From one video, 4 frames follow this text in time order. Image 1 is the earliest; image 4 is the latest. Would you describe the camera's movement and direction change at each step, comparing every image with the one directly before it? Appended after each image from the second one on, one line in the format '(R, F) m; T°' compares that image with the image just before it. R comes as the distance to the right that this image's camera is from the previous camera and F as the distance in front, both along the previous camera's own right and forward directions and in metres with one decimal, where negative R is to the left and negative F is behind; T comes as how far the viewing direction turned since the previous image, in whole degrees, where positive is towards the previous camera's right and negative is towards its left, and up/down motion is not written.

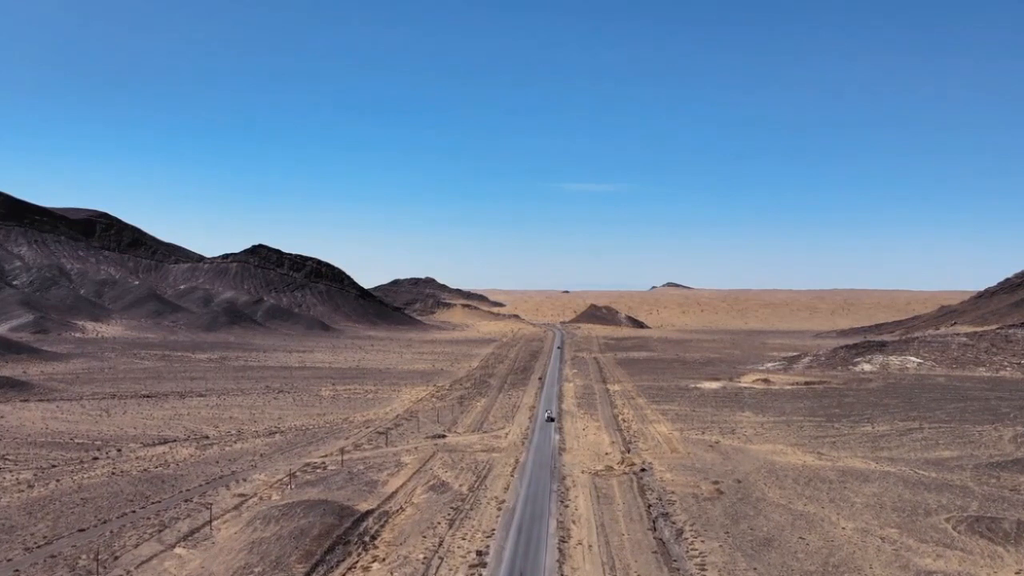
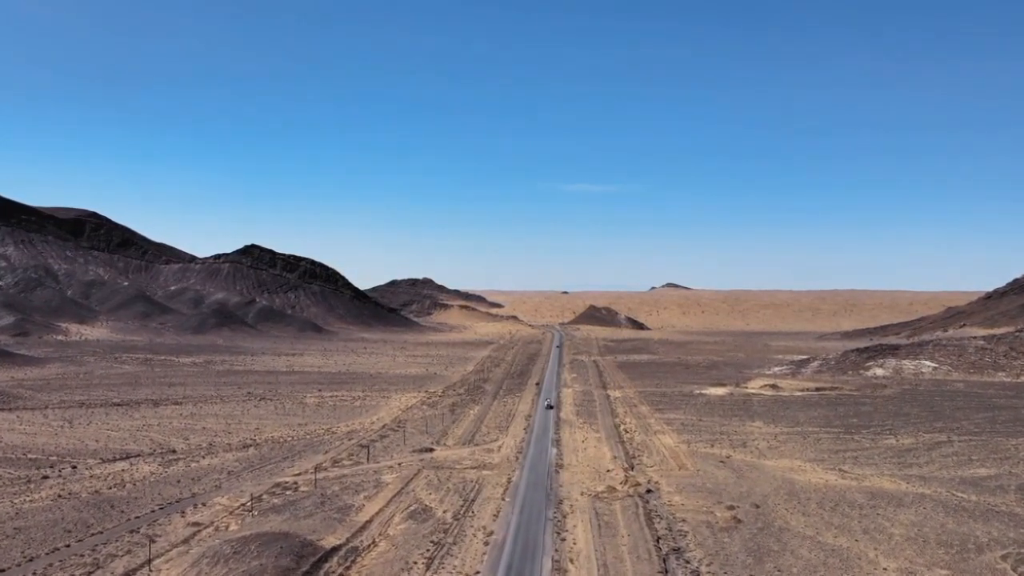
(+0.2, +2.2) m; 0°
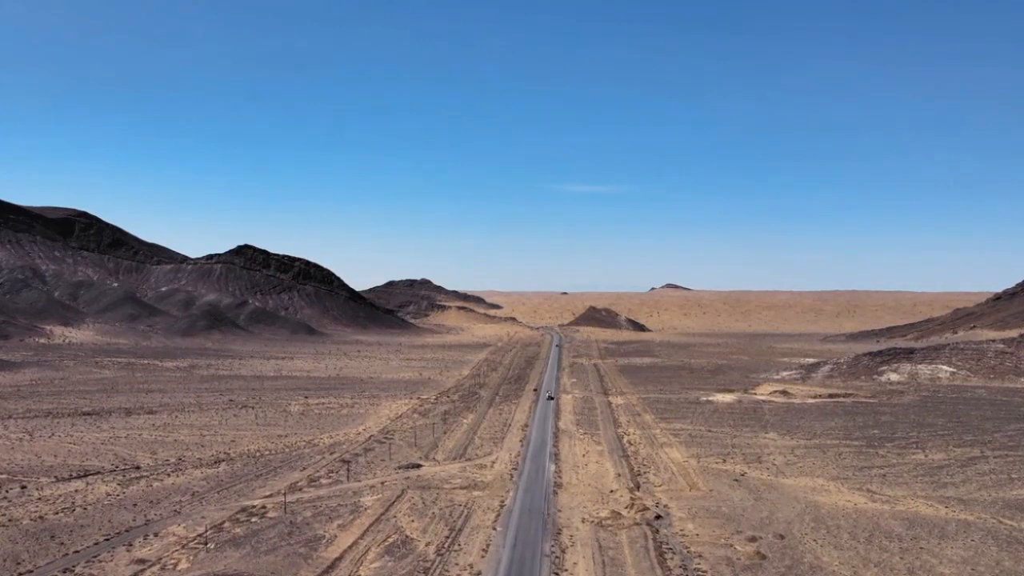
(+0.2, +2.1) m; 0°
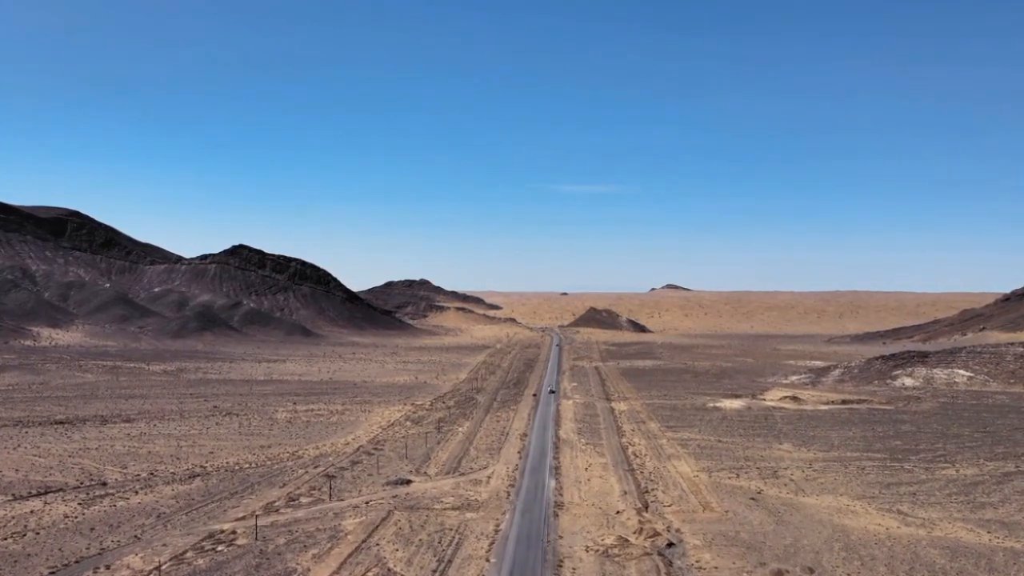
(+0.1, +1.8) m; 0°
